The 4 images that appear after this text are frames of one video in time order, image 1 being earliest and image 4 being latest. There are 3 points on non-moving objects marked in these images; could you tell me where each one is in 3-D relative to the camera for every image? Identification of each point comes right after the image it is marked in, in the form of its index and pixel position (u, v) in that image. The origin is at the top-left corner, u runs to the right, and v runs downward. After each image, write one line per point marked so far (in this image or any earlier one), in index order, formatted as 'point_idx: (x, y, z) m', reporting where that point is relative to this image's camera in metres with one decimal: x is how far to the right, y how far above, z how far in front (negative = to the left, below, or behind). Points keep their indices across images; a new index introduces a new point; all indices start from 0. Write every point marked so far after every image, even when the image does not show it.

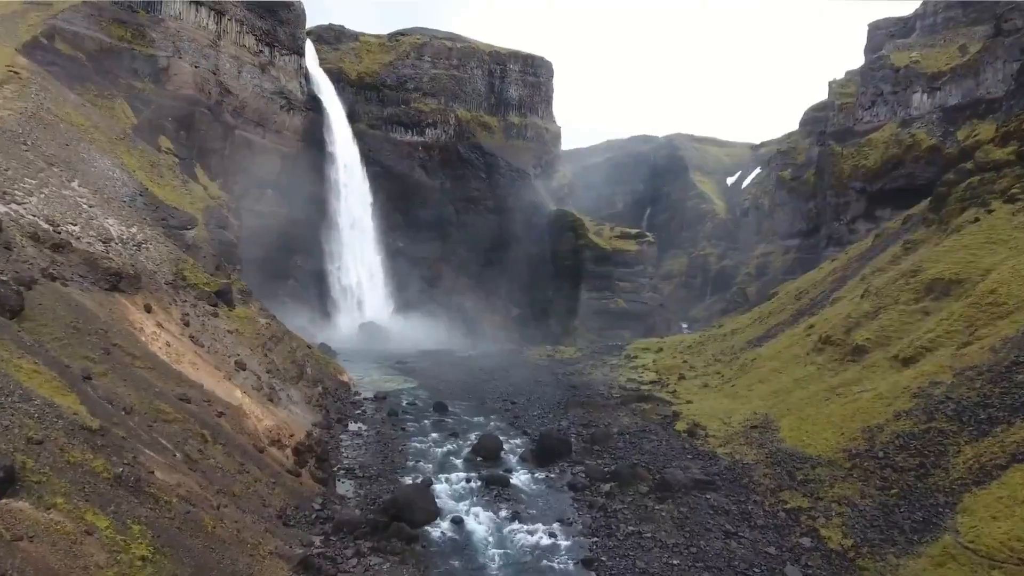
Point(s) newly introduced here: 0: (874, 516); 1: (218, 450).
0: (+9.2, -5.8, +16.0) m
1: (-7.5, -4.2, +16.1) m
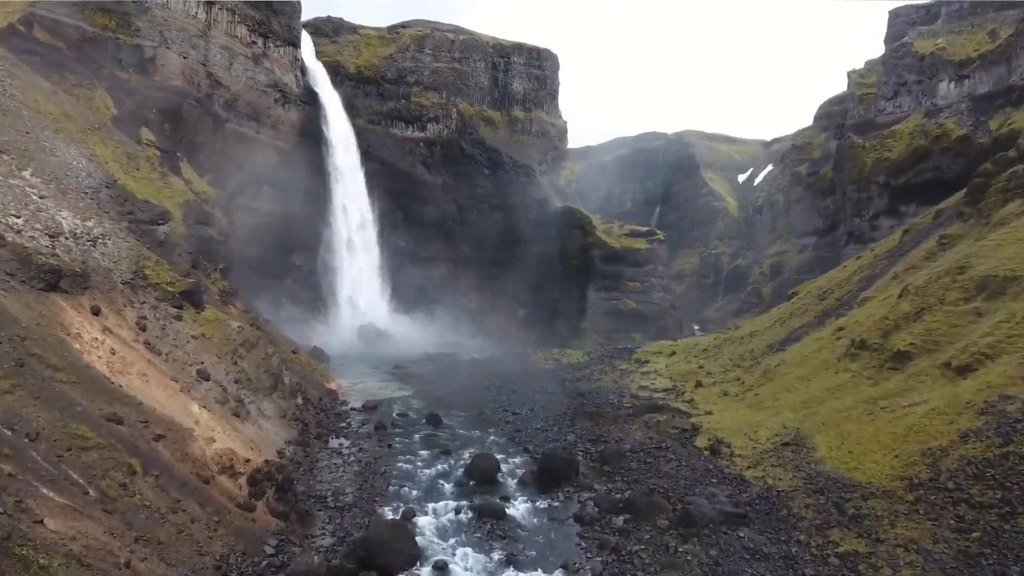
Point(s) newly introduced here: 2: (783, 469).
0: (+9.1, -5.7, +12.9) m
1: (-7.7, -4.1, +13.3) m
2: (+8.6, -5.8, +20.1) m
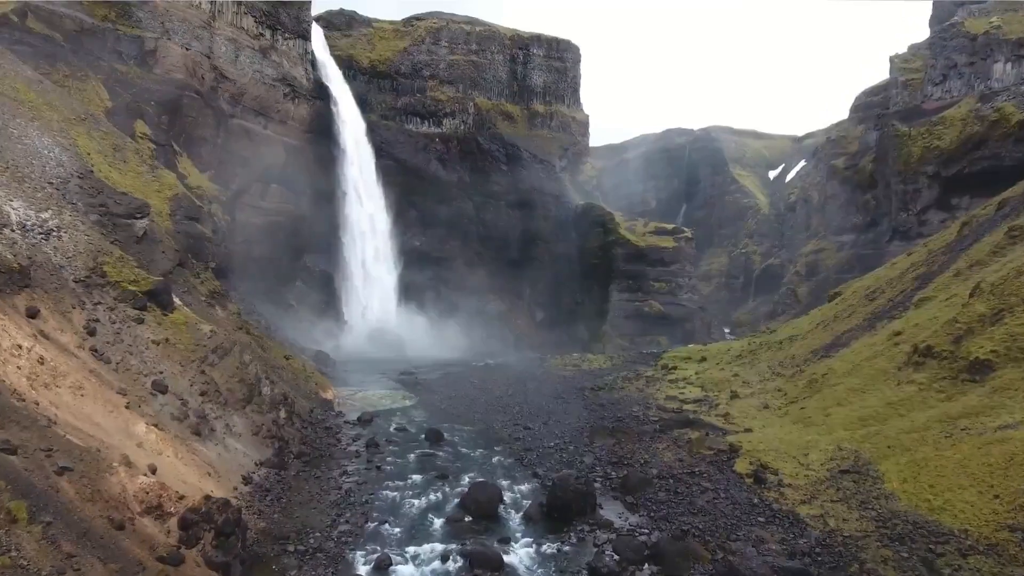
0: (+8.9, -5.6, +9.3) m
1: (-7.8, -4.0, +10.3) m
2: (+8.7, -5.7, +16.4) m
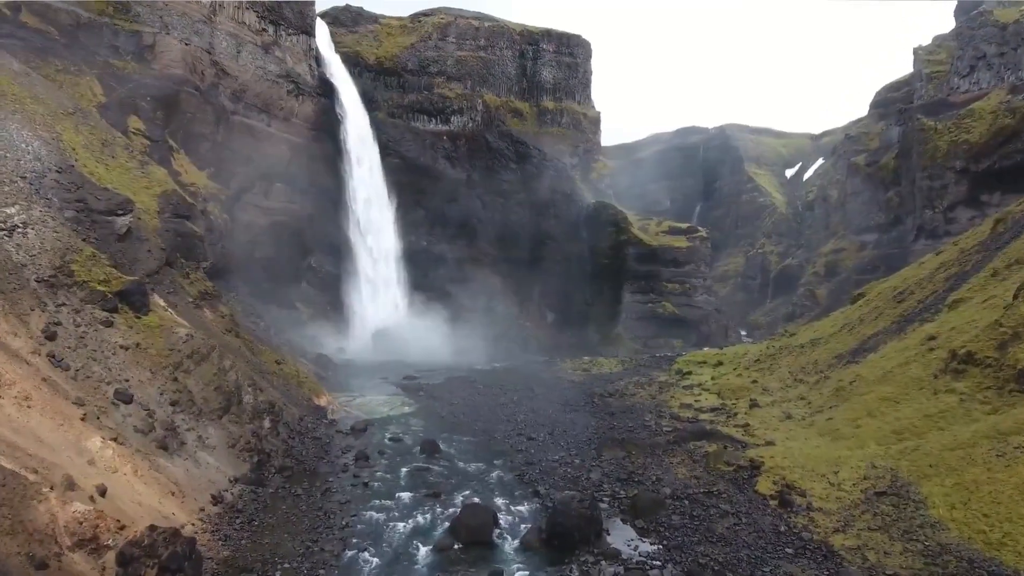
0: (+8.6, -5.6, +7.3) m
1: (-8.1, -4.0, +8.6) m
2: (+8.6, -5.7, +14.5) m
